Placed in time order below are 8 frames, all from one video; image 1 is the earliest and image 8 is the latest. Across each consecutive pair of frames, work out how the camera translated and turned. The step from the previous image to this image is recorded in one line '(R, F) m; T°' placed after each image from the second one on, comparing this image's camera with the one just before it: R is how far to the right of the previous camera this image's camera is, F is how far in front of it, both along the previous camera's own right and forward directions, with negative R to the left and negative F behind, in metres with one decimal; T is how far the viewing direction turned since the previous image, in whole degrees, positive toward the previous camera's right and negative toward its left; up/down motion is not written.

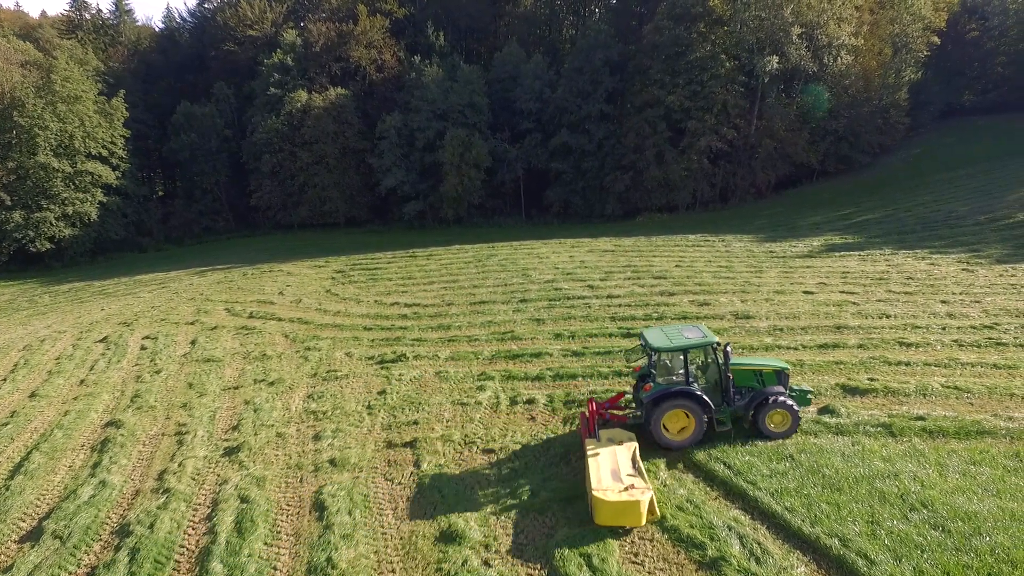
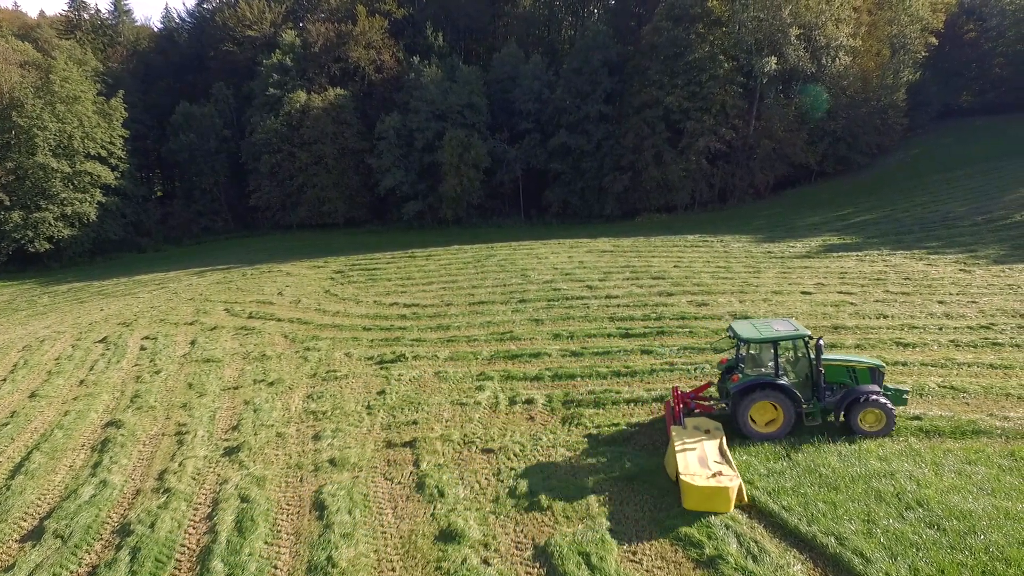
(0.0, 0.0) m; 0°
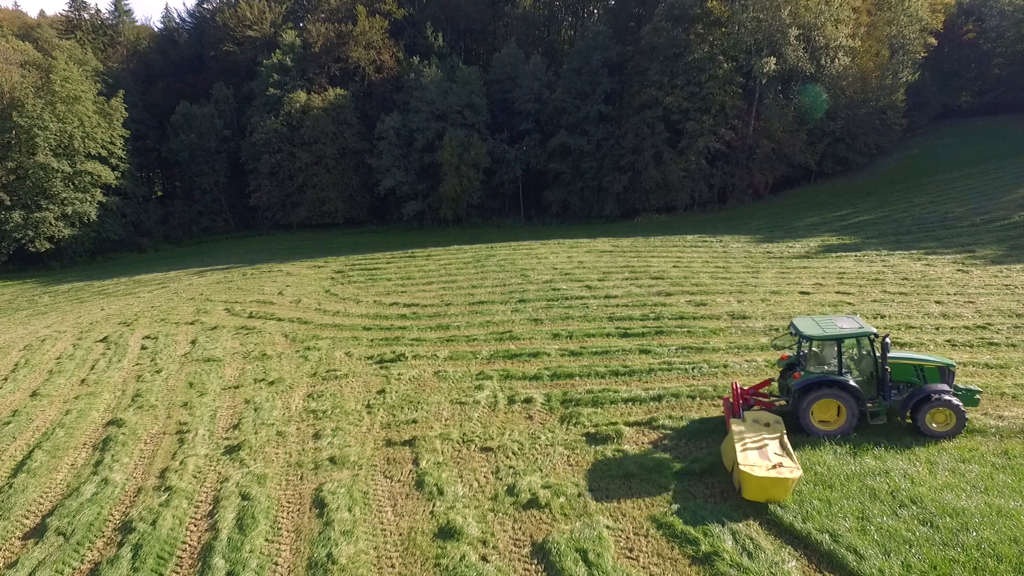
(0.0, -0.1) m; 0°
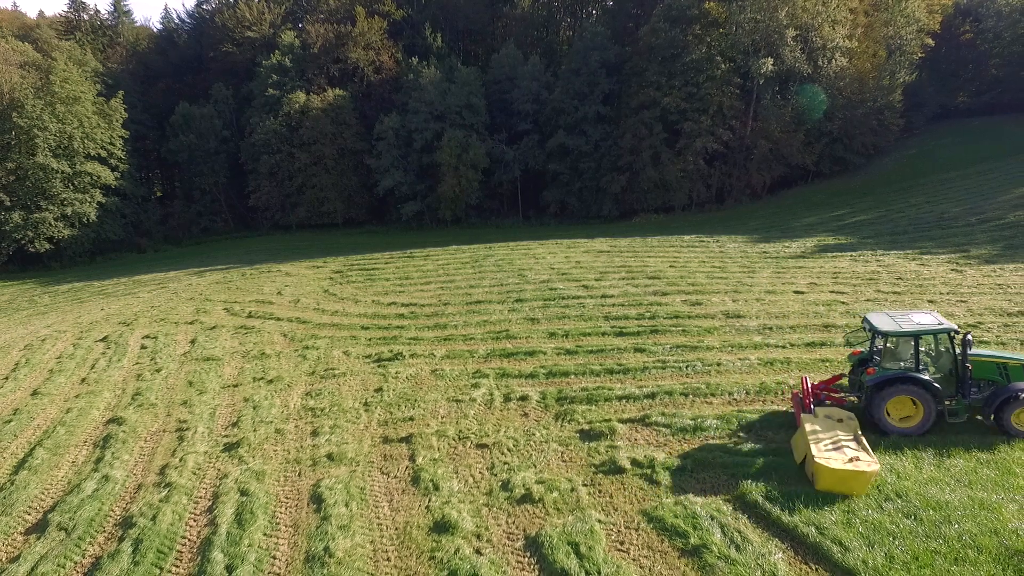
(+0.1, -0.1) m; 0°
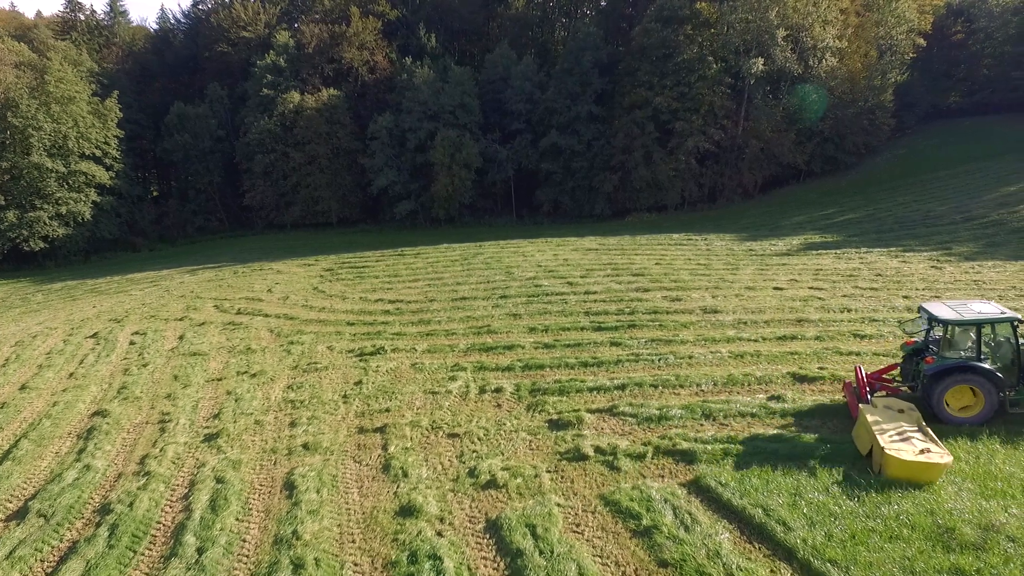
(+0.3, -0.2) m; 0°
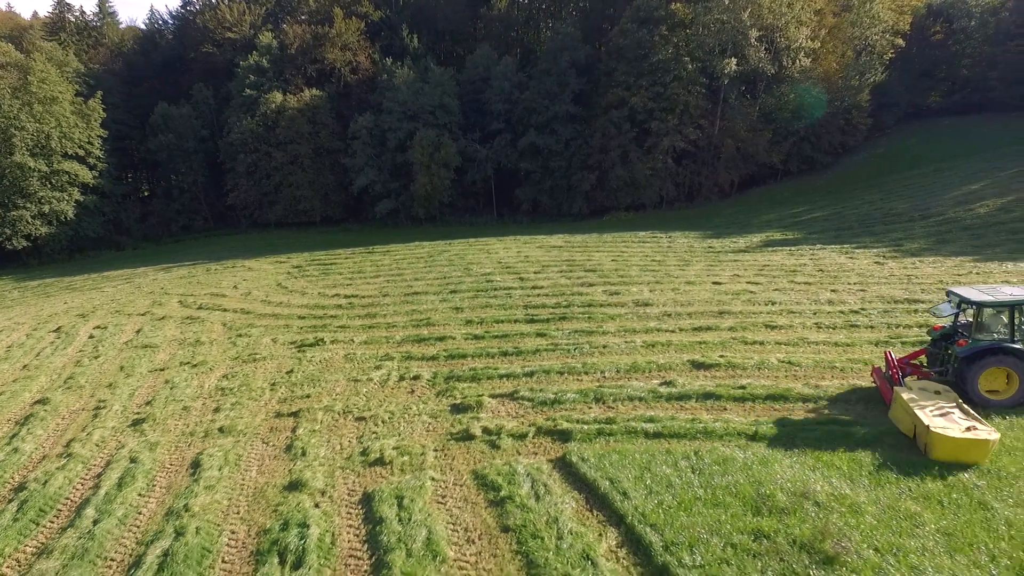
(+1.2, -0.4) m; 0°
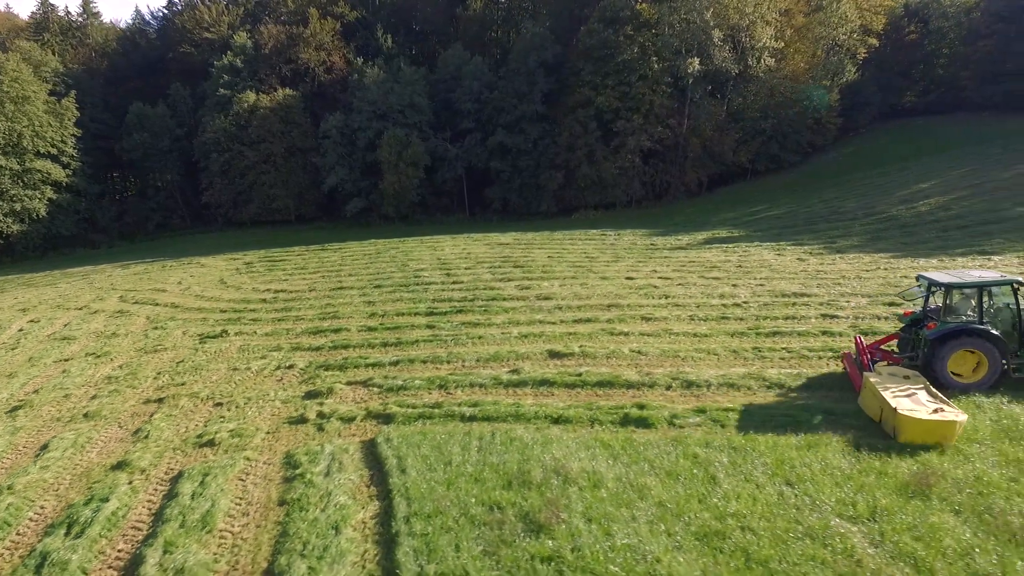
(+2.0, -0.3) m; 0°
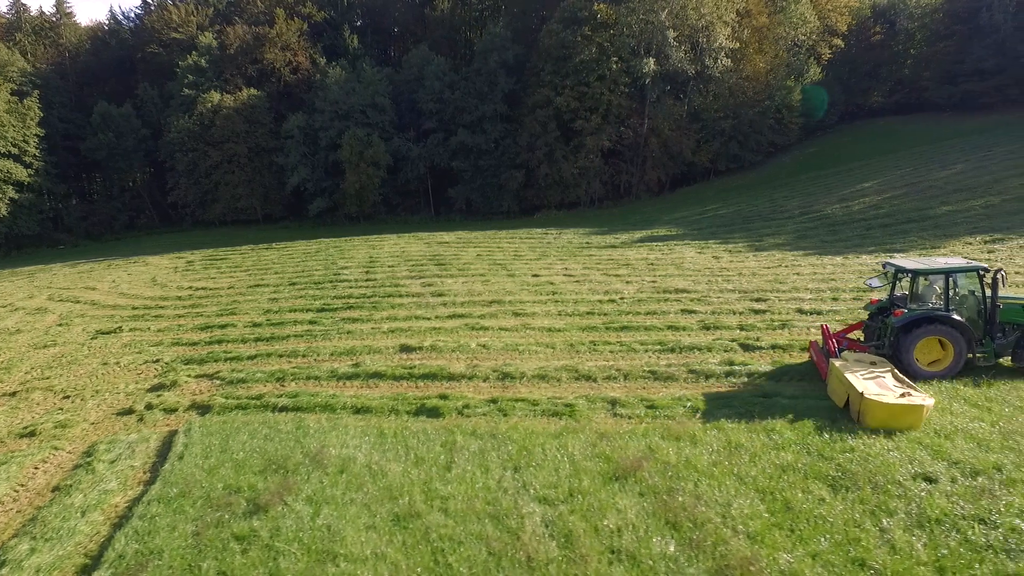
(+2.1, -0.2) m; 0°
